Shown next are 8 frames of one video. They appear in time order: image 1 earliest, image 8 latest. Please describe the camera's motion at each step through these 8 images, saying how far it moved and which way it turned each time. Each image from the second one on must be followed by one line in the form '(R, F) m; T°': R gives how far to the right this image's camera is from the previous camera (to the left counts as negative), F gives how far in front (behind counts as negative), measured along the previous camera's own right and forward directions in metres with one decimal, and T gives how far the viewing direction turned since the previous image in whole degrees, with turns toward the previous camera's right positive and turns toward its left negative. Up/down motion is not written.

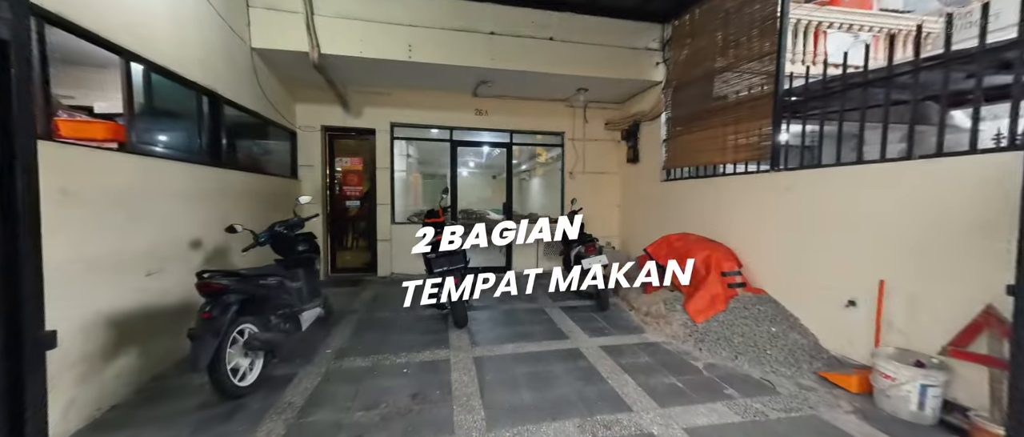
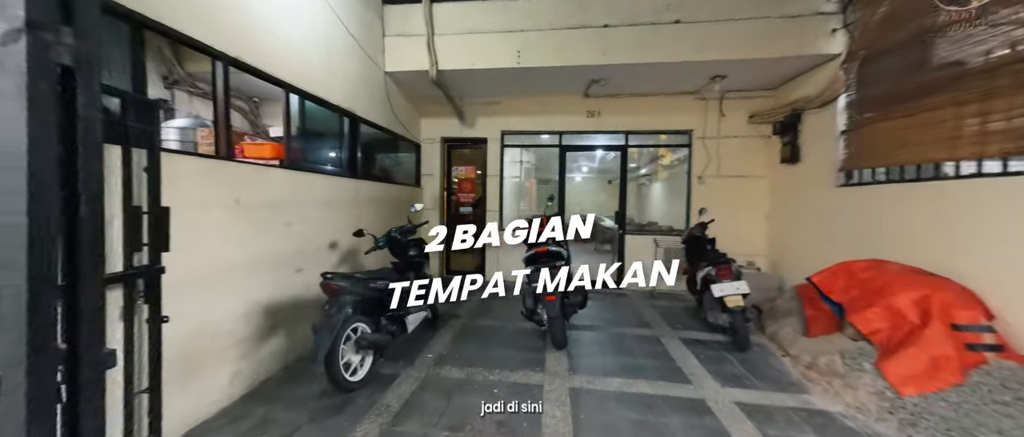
(0.0, +0.3) m; -20°
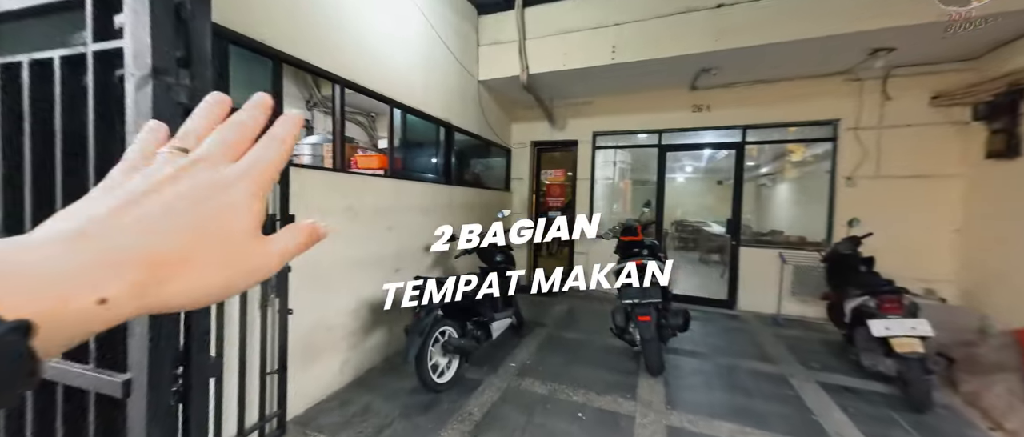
(0.0, +0.1) m; -15°
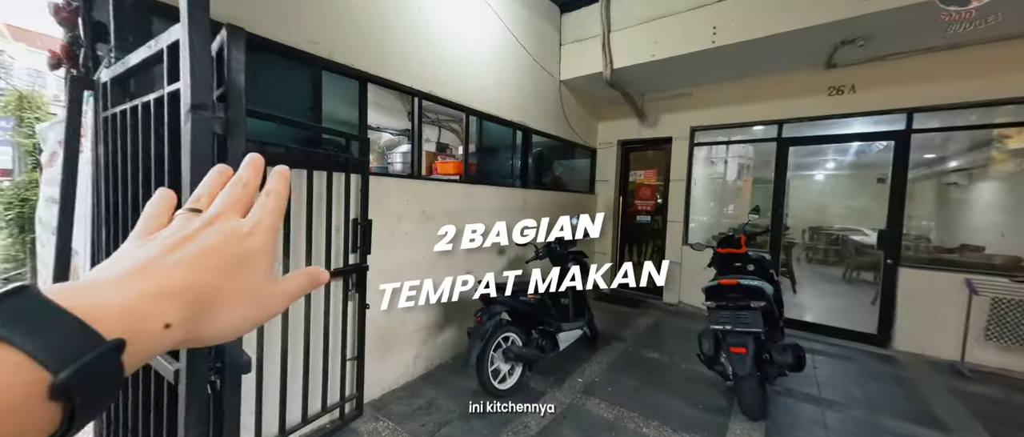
(+0.2, +0.1) m; -16°
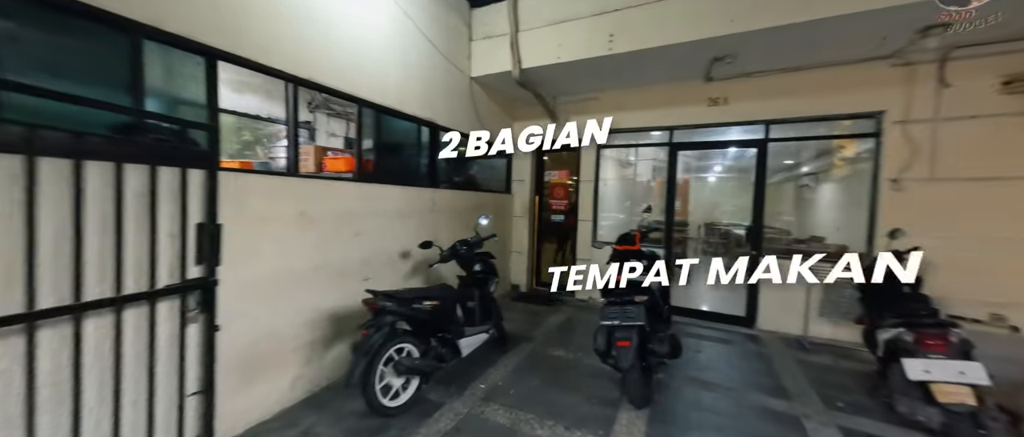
(+0.3, +0.1) m; +11°
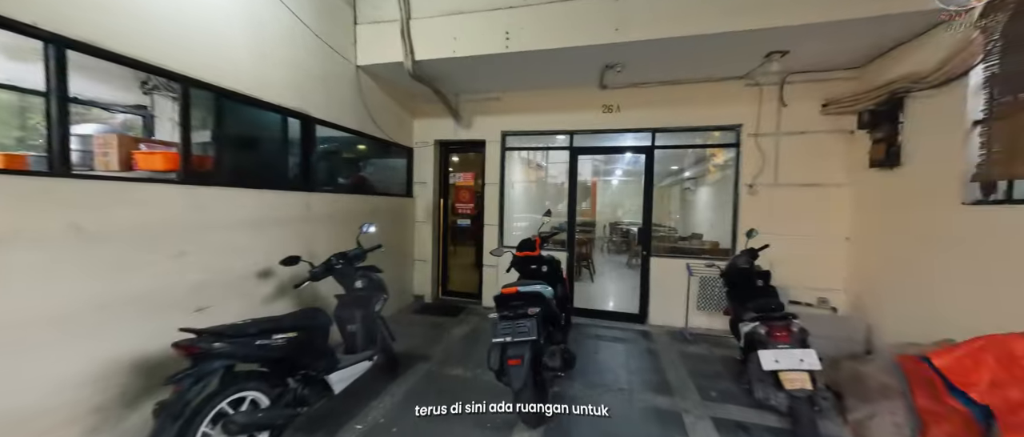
(+0.3, +0.2) m; +13°
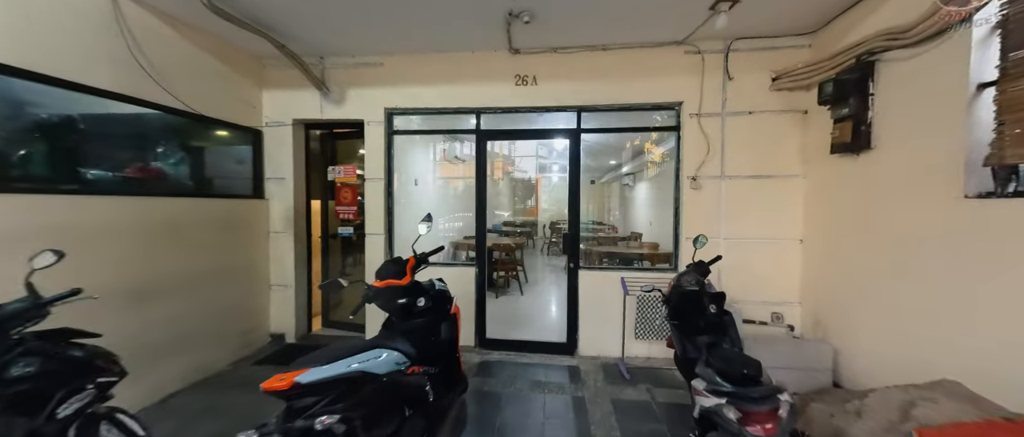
(+0.6, +0.9) m; +8°
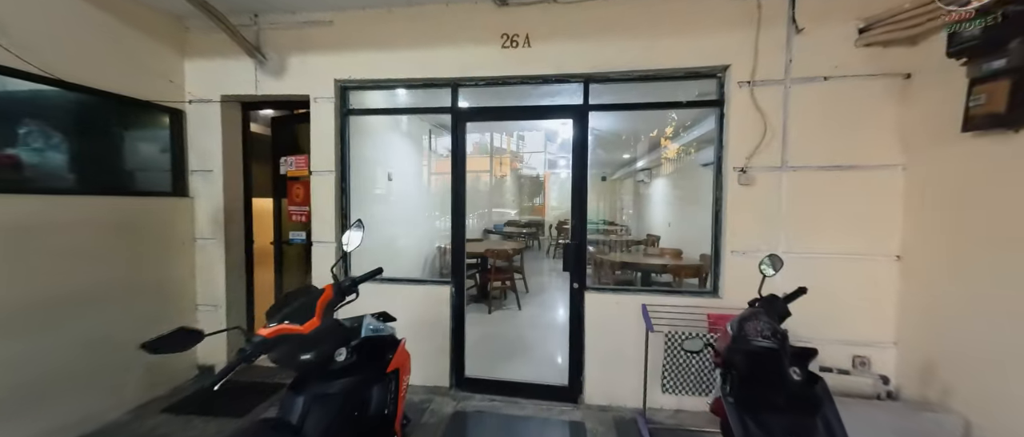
(+0.2, +0.7) m; -2°
